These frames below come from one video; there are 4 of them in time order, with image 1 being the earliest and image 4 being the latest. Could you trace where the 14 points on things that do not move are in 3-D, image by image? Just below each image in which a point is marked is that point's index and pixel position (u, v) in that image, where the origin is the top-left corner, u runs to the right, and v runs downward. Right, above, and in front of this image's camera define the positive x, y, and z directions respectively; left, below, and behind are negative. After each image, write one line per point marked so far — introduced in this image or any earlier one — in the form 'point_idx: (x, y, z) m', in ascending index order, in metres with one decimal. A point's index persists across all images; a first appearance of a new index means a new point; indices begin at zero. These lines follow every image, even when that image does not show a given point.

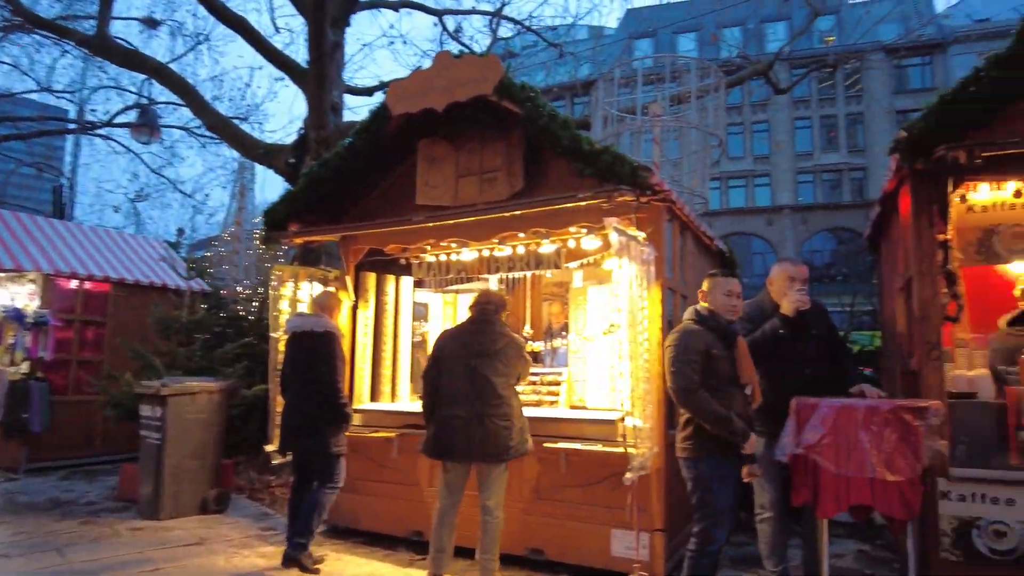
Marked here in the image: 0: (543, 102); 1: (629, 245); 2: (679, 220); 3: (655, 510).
0: (+0.2, +1.4, +4.9) m
1: (+0.8, +0.3, +4.4) m
2: (+1.4, +0.6, +5.4) m
3: (+1.0, -1.5, +4.4) m
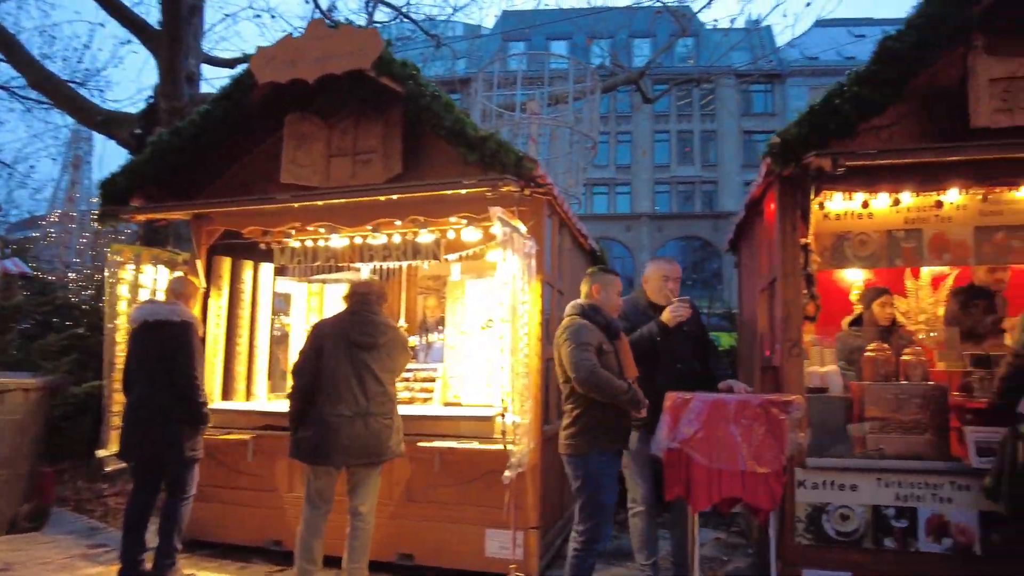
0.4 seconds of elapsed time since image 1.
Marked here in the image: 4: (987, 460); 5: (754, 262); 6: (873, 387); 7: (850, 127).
0: (-0.6, +1.5, +4.6) m
1: (0.0, +0.3, +4.3) m
2: (+0.4, +0.6, +5.4) m
3: (+0.1, -1.5, +4.4) m
4: (+2.7, -1.0, +3.7) m
5: (+2.0, +0.2, +5.4) m
6: (+2.2, -0.6, +4.0) m
7: (+1.8, +0.9, +3.5) m
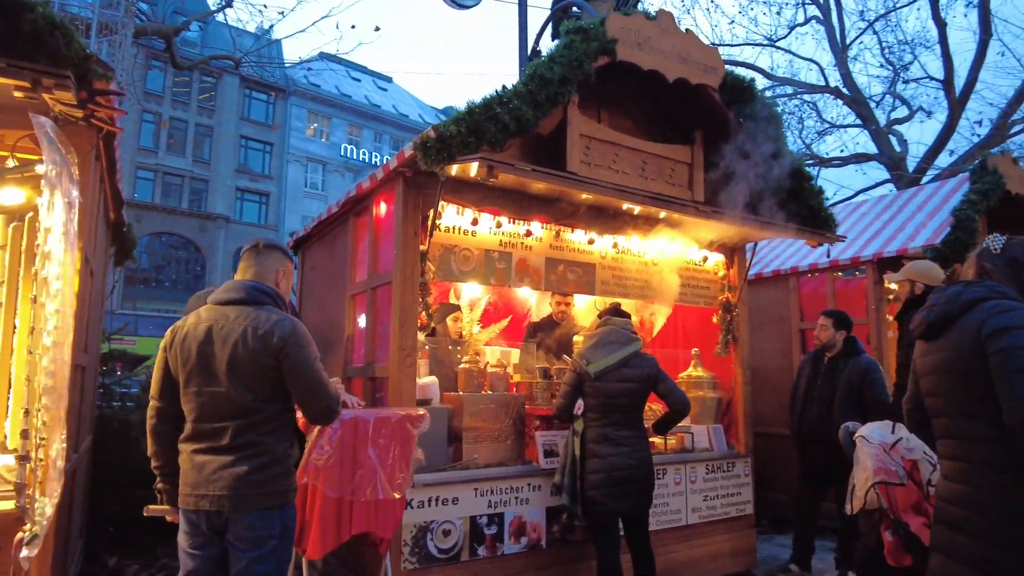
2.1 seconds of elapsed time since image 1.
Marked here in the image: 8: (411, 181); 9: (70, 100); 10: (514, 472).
0: (-2.5, +1.7, +2.7) m
1: (-1.9, +0.5, +2.8) m
2: (-2.4, +0.7, +3.9) m
3: (-2.1, -1.3, +2.8) m
4: (+0.3, -1.1, +4.2) m
5: (-1.3, +0.2, +5.0) m
6: (-0.3, -0.7, +4.1) m
7: (0.0, +0.8, +3.5) m
8: (-0.6, +0.6, +4.0) m
9: (-1.9, +0.8, +2.9) m
10: (0.0, -1.1, +4.0) m
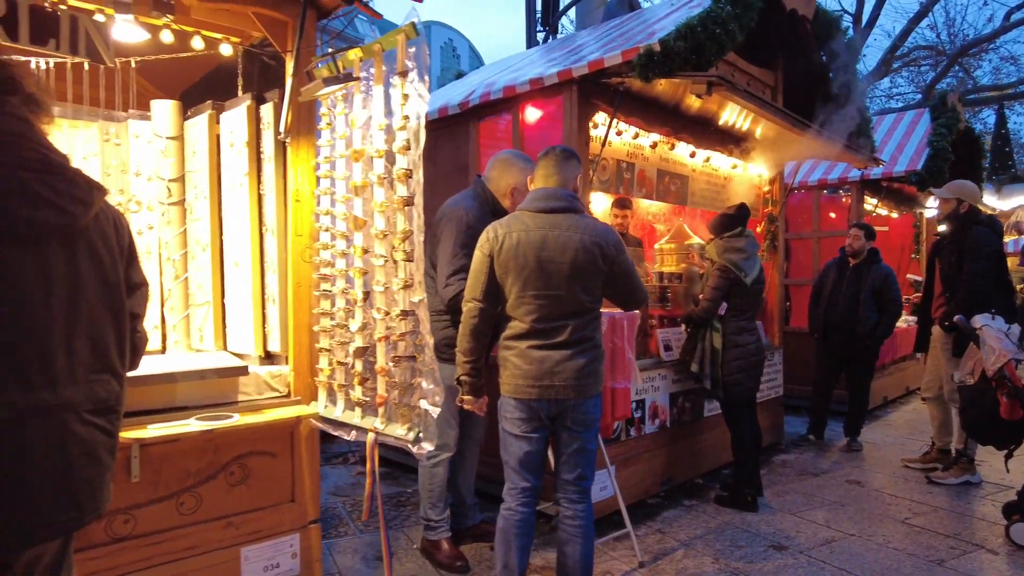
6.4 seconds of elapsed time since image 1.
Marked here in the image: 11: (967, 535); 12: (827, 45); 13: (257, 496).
0: (-1.1, +2.1, +2.3) m
1: (-0.6, +0.9, +2.7) m
2: (-1.3, +1.3, +3.5) m
3: (-0.8, -0.9, +2.9) m
4: (+1.2, -0.5, +4.8) m
5: (-0.5, +0.9, +4.9) m
6: (+0.7, -0.1, +4.5) m
7: (+1.1, +1.3, +3.7) m
8: (+0.4, +1.2, +4.0) m
9: (-0.6, +1.2, +2.7) m
10: (+1.0, -0.5, +4.5) m
11: (+2.8, -1.5, +4.0) m
12: (+2.6, +2.0, +5.3) m
13: (-1.0, -0.8, +2.8) m
